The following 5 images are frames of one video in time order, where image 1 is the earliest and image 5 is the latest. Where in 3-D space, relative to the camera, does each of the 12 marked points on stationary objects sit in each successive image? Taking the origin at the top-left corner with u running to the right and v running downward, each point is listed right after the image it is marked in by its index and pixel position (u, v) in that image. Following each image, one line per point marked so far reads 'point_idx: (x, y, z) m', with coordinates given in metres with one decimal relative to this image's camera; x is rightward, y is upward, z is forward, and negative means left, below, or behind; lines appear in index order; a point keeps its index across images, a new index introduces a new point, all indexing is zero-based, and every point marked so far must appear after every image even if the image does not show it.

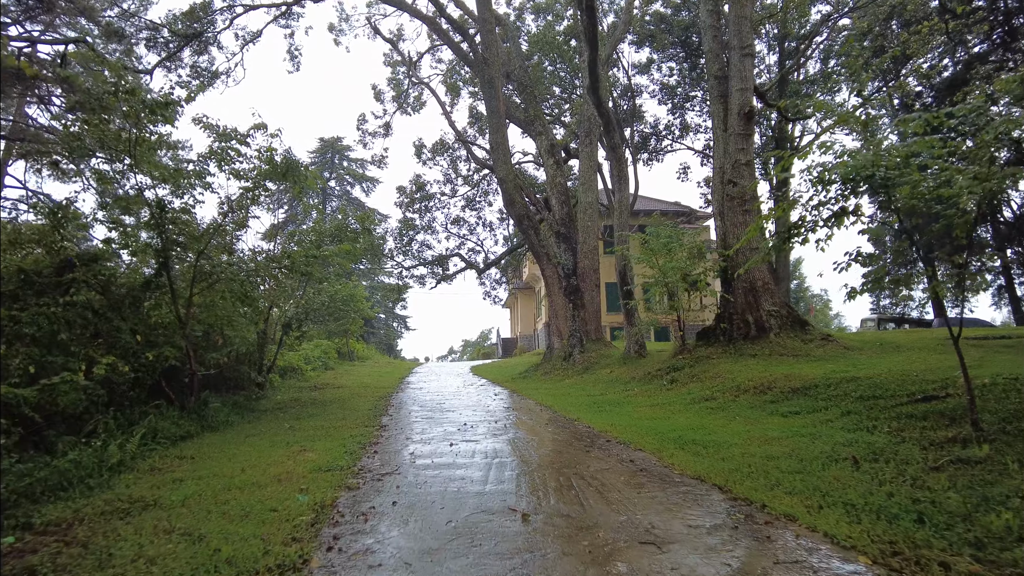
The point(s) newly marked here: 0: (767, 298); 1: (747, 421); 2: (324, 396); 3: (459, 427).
0: (+5.0, -0.2, +12.8) m
1: (+2.7, -1.5, +7.4) m
2: (-3.8, -2.2, +13.2) m
3: (-0.6, -1.7, +7.7) m
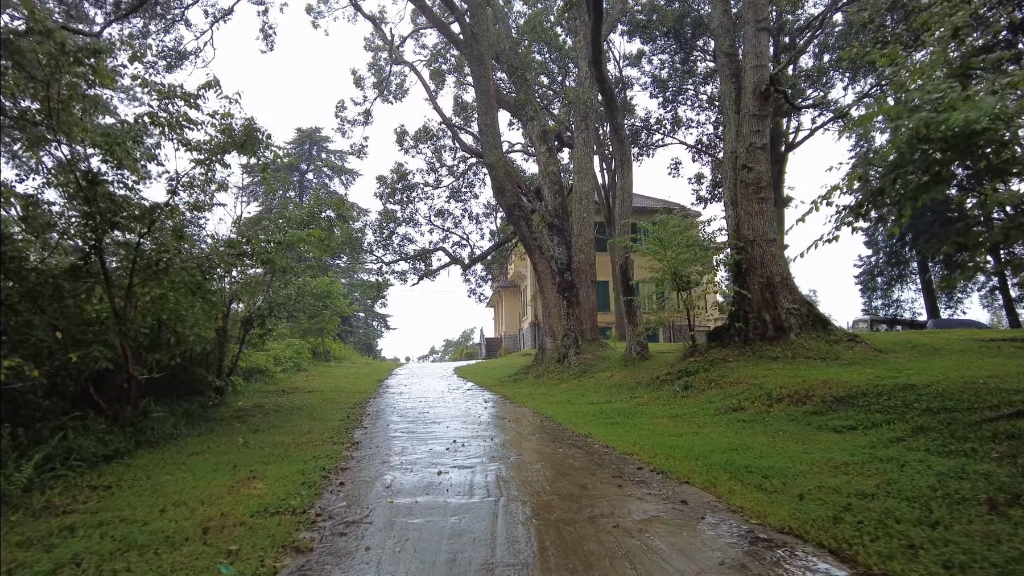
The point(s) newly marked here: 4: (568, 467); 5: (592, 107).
0: (+4.9, -0.1, +11.6) m
1: (+2.7, -1.4, +6.2) m
2: (-4.0, -2.1, +11.8) m
3: (-0.6, -1.6, +6.3) m
4: (+0.4, -1.4, +5.0) m
5: (+2.1, +4.8, +17.1) m
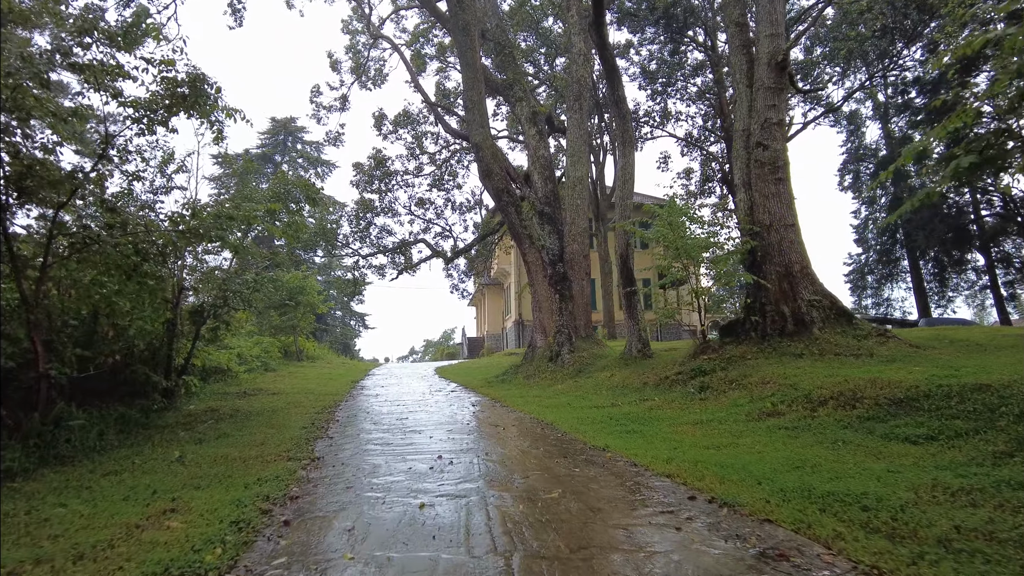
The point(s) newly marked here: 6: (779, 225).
0: (+4.7, 0.0, +10.4) m
1: (+2.7, -1.3, +5.0) m
2: (-4.2, -1.9, +10.4) m
3: (-0.6, -1.4, +5.0) m
4: (+0.5, -1.2, +3.7) m
5: (+1.8, +4.9, +15.8) m
6: (+4.4, +1.1, +10.7) m
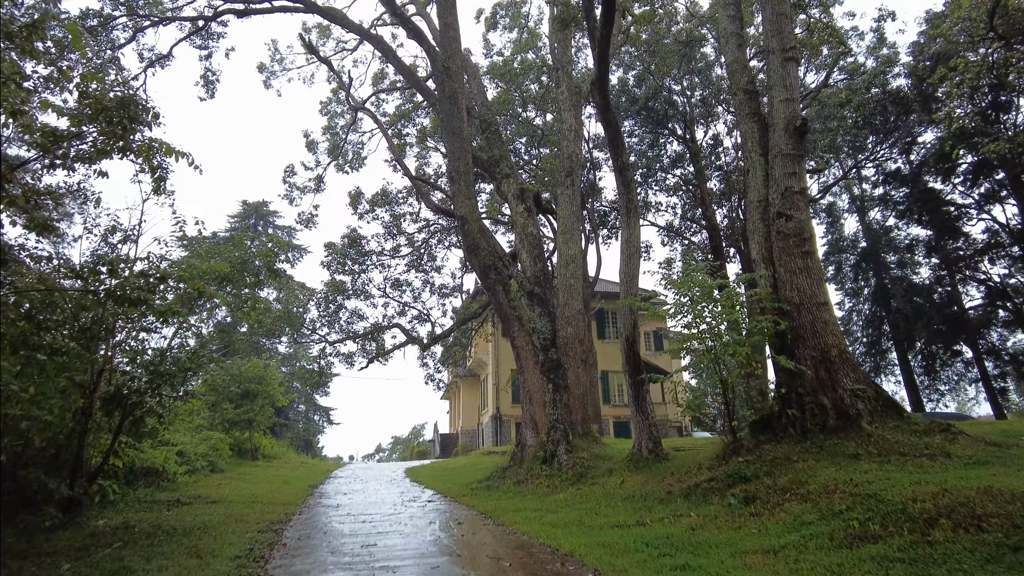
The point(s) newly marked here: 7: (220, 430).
0: (+4.6, -1.2, +9.0) m
1: (+2.9, -1.7, +3.4) m
2: (-4.2, -3.0, +8.3) m
3: (-0.5, -1.7, +3.2) m
4: (+0.7, -1.4, +2.0) m
5: (+1.5, +2.9, +14.9) m
6: (+4.3, -0.2, +9.4) m
7: (-8.9, -4.3, +19.8) m
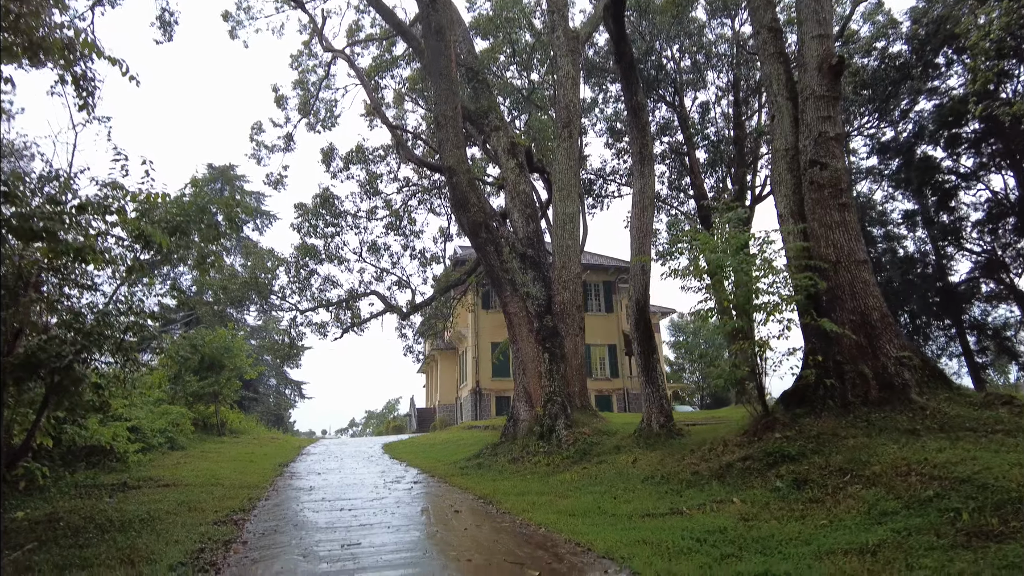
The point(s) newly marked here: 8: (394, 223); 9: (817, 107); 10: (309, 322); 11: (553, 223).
0: (+4.6, -0.6, +8.0) m
1: (+3.1, -1.3, +2.3) m
2: (-4.2, -2.4, +7.0) m
3: (-0.2, -1.4, +2.1) m
4: (+1.0, -1.1, +0.9) m
5: (+1.3, +3.7, +13.6) m
6: (+4.3, +0.4, +8.4) m
7: (-9.3, -3.3, +18.3) m
8: (-3.3, +1.9, +18.4) m
9: (+4.3, +2.5, +9.1) m
10: (-5.4, -0.9, +17.5) m
11: (+0.8, +1.3, +13.2) m
